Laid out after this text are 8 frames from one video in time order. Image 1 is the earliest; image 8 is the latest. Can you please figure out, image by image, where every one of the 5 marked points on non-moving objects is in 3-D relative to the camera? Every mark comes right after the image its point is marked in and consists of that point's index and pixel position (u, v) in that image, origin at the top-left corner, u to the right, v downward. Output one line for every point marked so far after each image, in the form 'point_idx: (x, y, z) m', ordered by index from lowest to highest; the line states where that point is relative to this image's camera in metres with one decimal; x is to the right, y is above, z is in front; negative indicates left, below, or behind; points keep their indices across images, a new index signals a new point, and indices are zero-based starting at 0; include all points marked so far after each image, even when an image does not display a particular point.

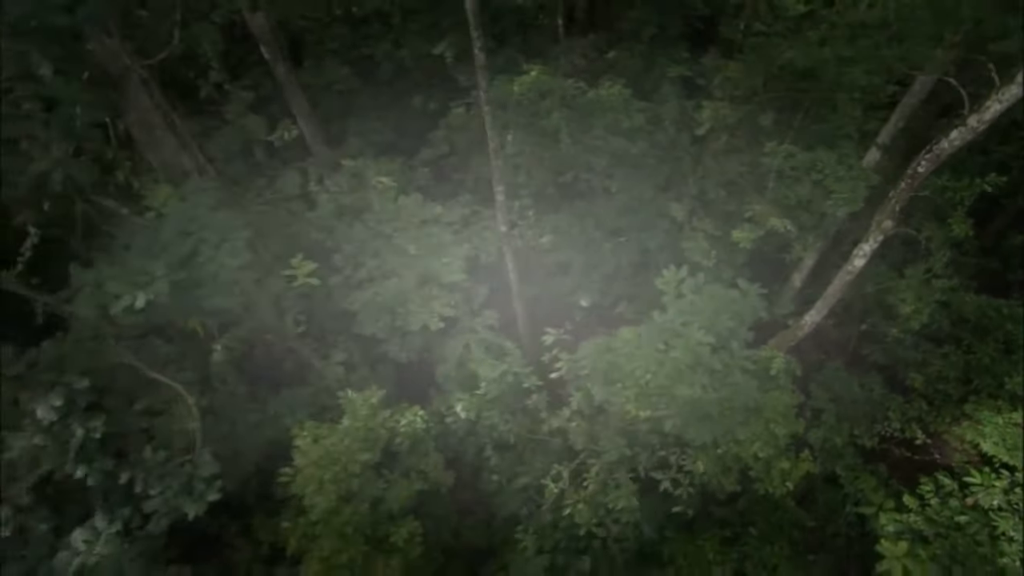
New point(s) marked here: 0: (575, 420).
0: (+0.4, -0.7, +3.1) m
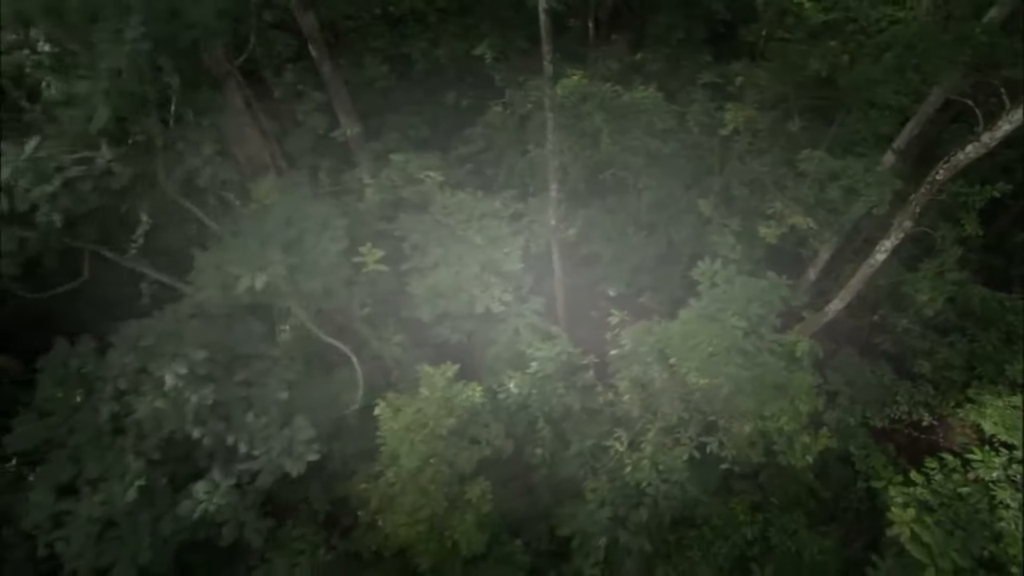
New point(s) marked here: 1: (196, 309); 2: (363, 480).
0: (+0.7, -0.6, +3.4) m
1: (-1.7, -0.1, +3.0) m
2: (-0.9, -1.1, +3.3) m
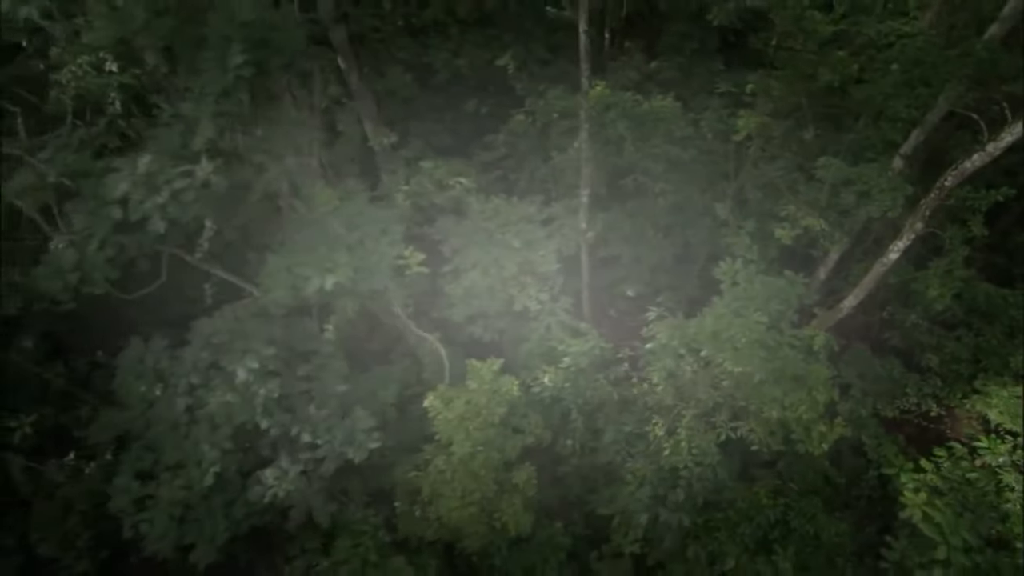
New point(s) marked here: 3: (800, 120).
0: (+1.0, -0.6, +3.7) m
1: (-1.5, -0.1, +3.2) m
2: (-0.7, -1.1, +3.5) m
3: (+2.4, +1.4, +4.7) m
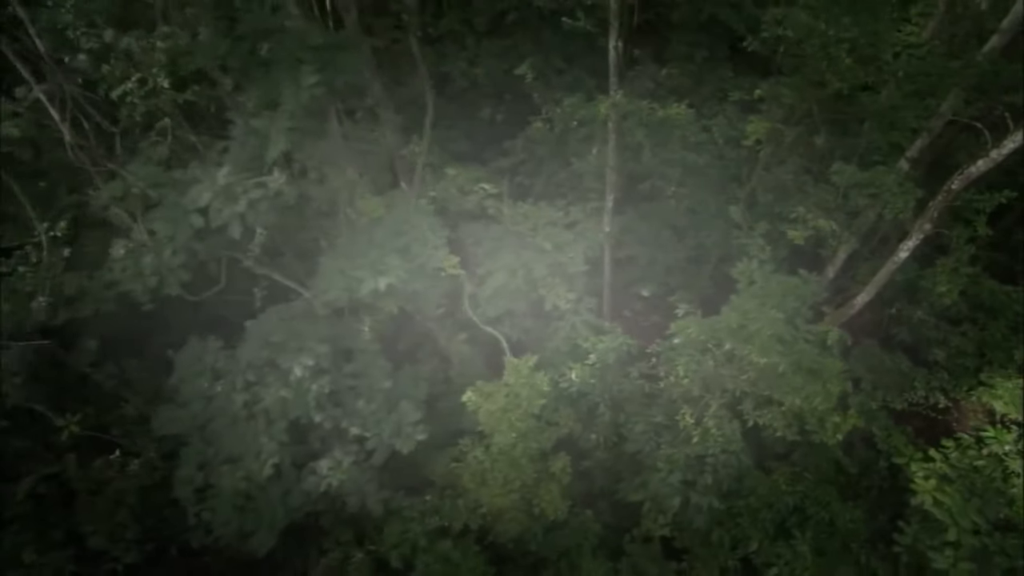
0: (+1.2, -0.6, +3.9) m
1: (-1.2, -0.1, +3.5) m
2: (-0.4, -1.1, +3.7) m
3: (+2.6, +1.4, +4.9) m
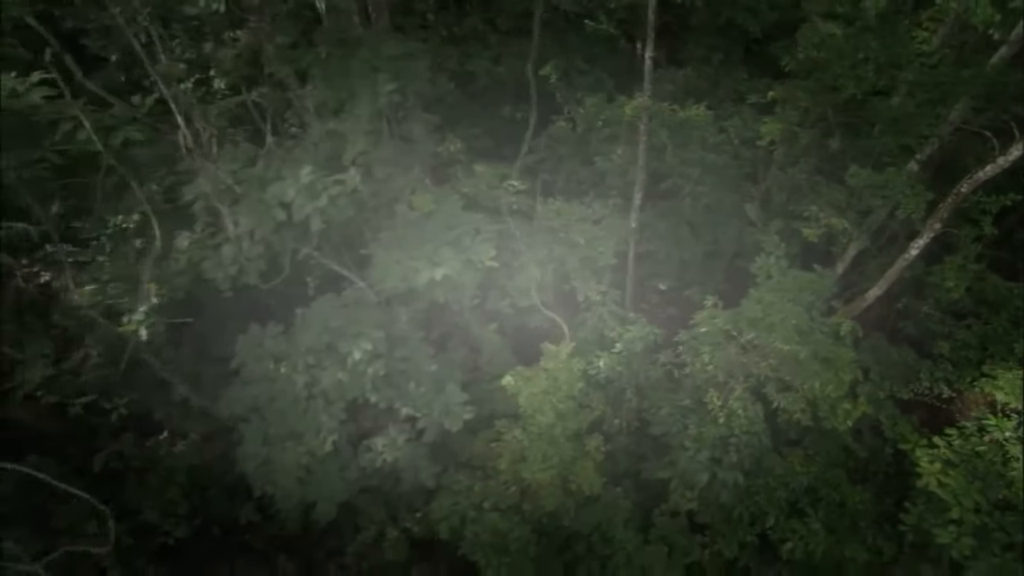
0: (+1.5, -0.6, +4.2) m
1: (-1.0, -0.1, +3.7) m
2: (-0.2, -1.1, +4.0) m
3: (+2.9, +1.5, +5.2) m
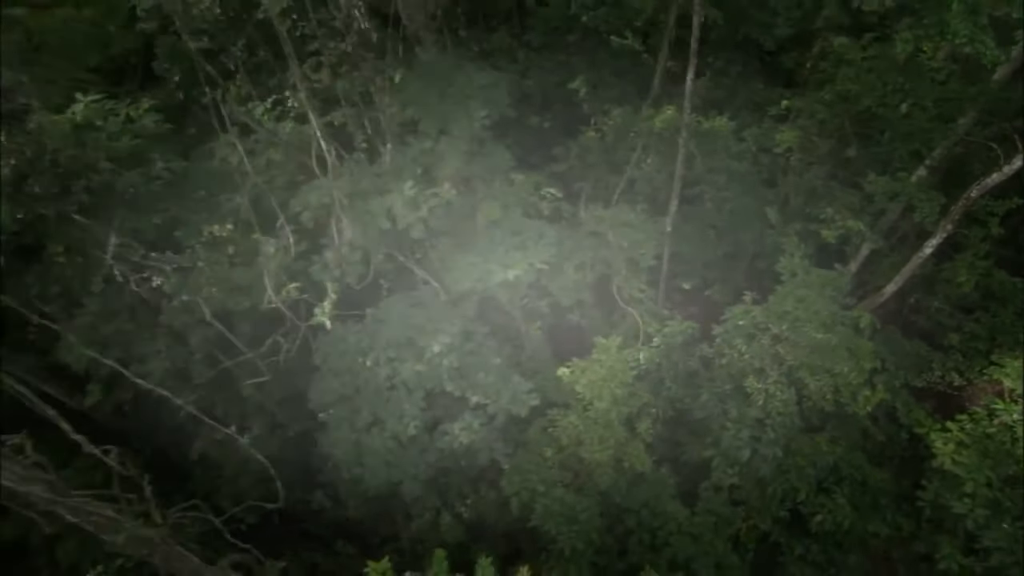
0: (+1.9, -0.6, +4.6) m
1: (-0.6, -0.1, +4.2) m
2: (+0.3, -1.1, +4.5) m
3: (+3.3, +1.5, +5.6) m
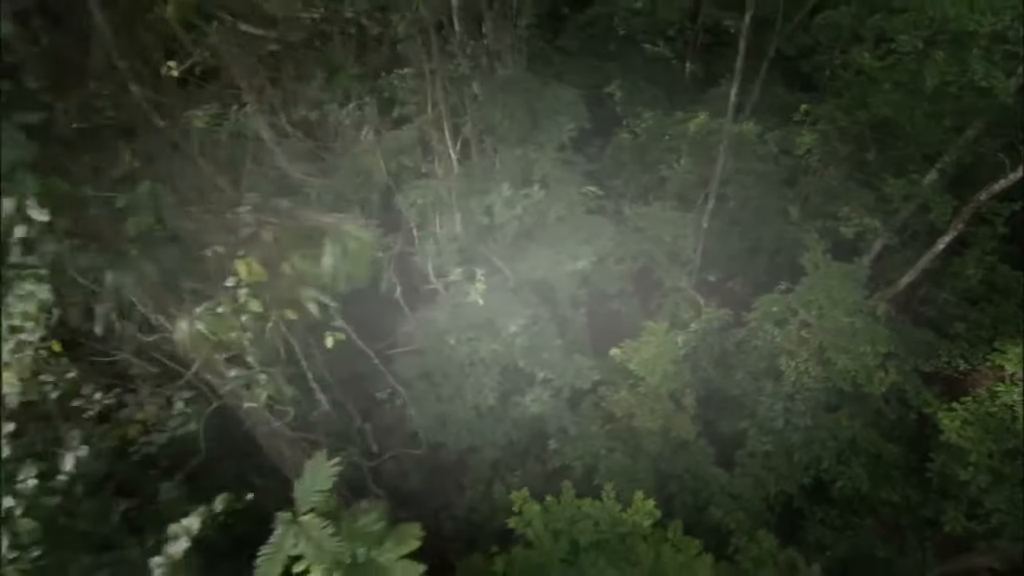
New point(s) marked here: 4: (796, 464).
0: (+2.4, -0.5, +5.2) m
1: (0.0, 0.0, +4.7) m
2: (+0.8, -1.0, +5.0) m
3: (+3.8, +1.6, +6.2) m
4: (+2.7, -1.7, +5.4) m
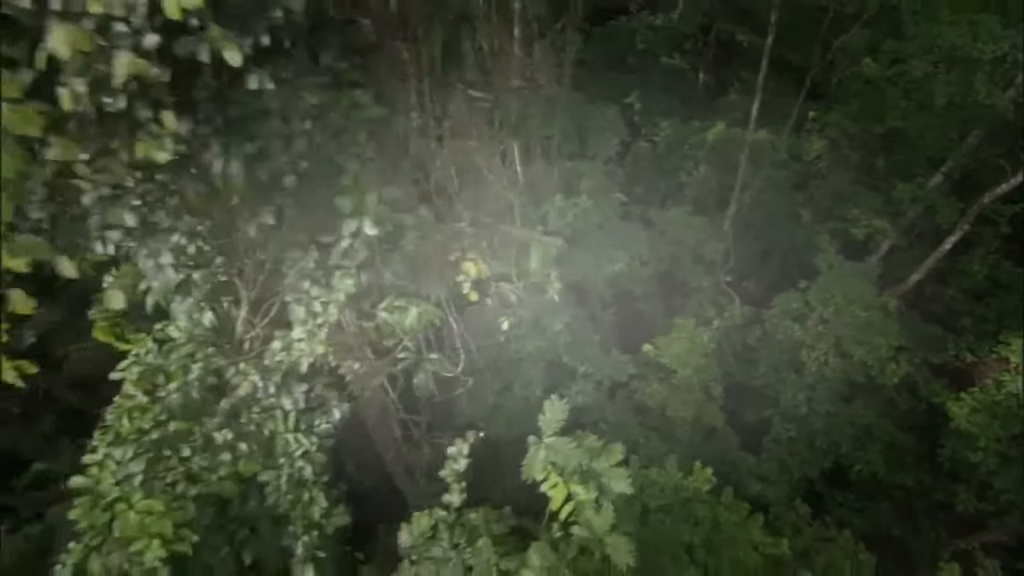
0: (+2.8, -0.5, +5.6) m
1: (+0.3, 0.0, +5.1) m
2: (+1.2, -1.0, +5.4) m
3: (+4.2, +1.6, +6.6) m
4: (+3.1, -1.7, +5.8) m
